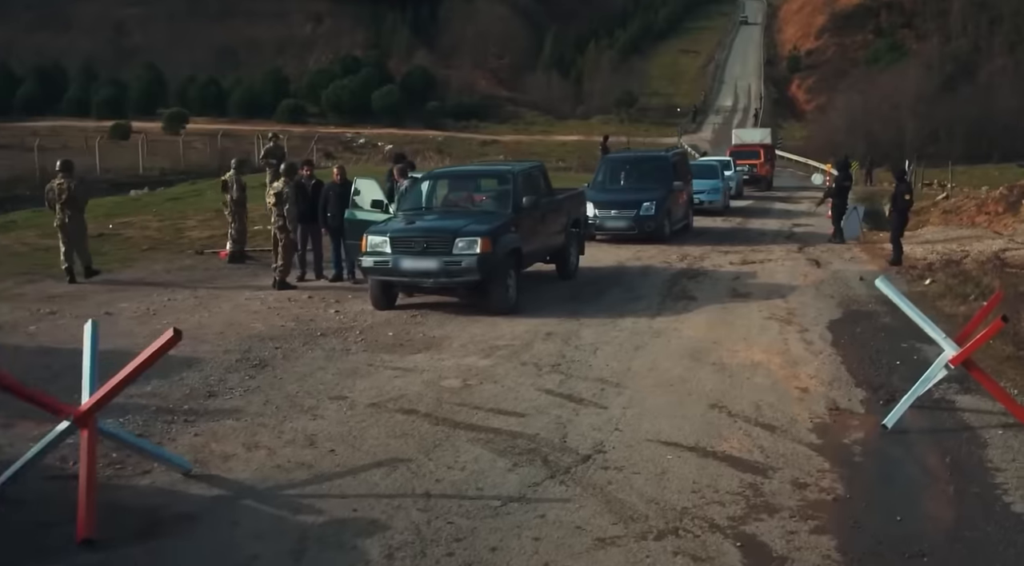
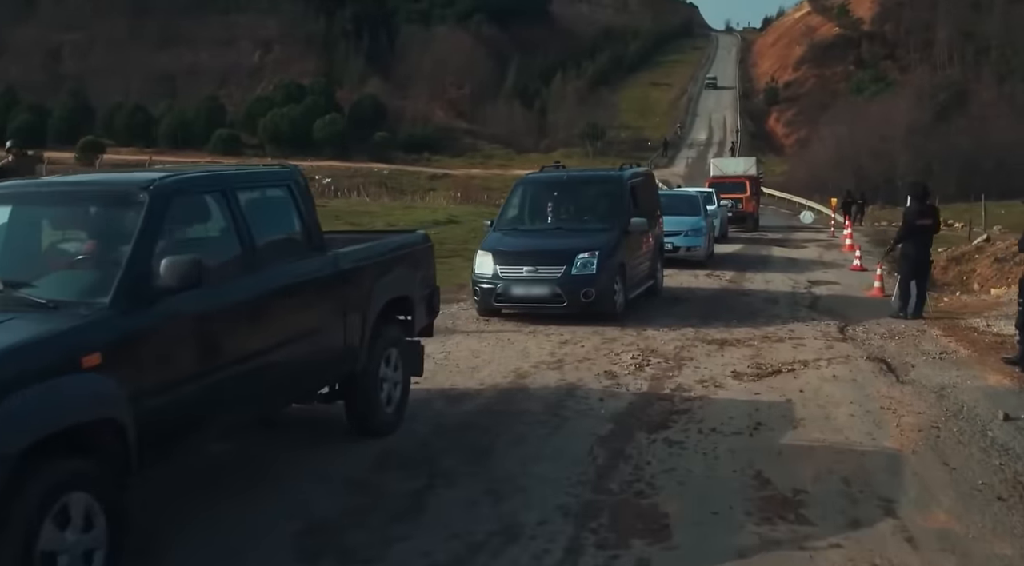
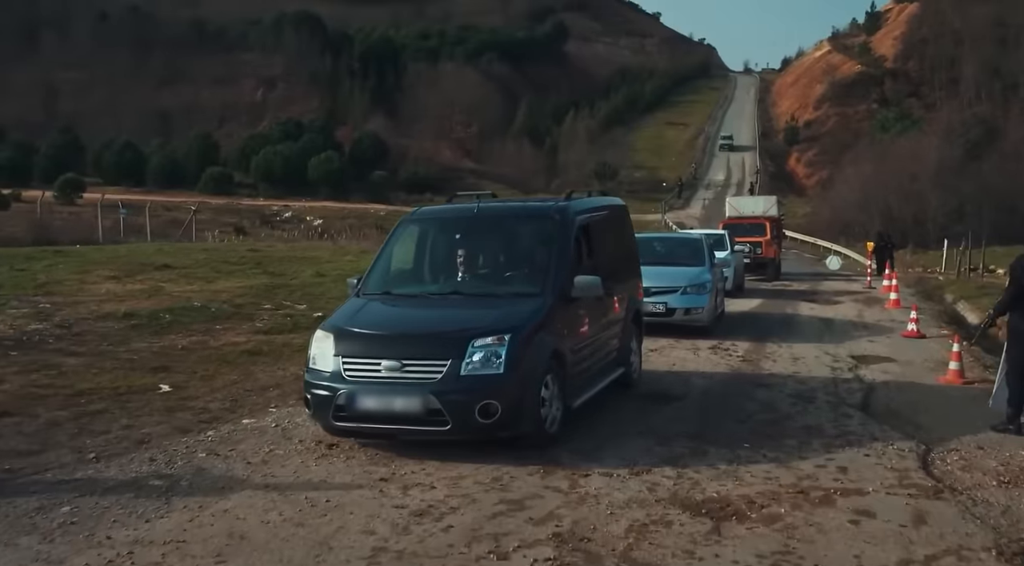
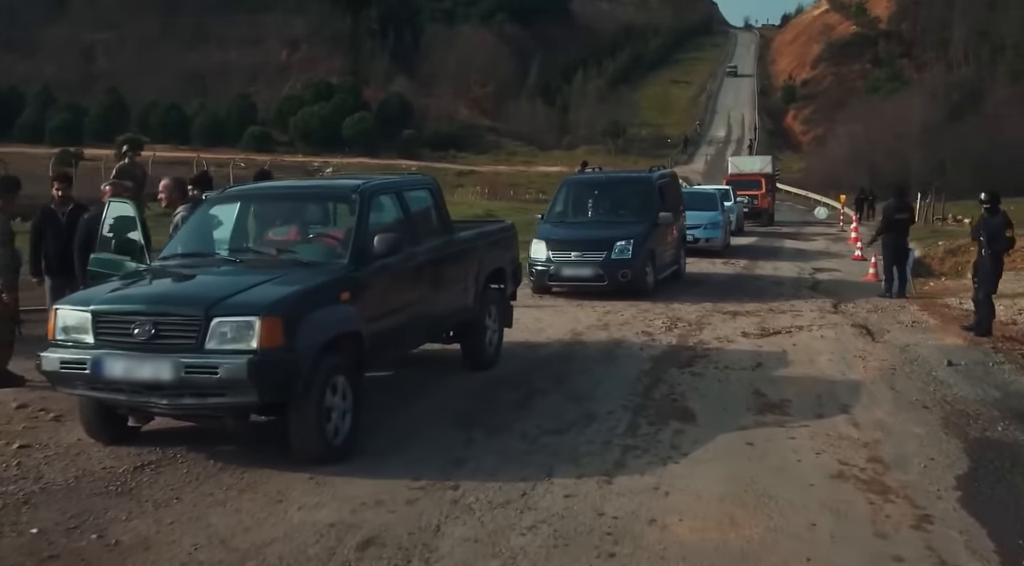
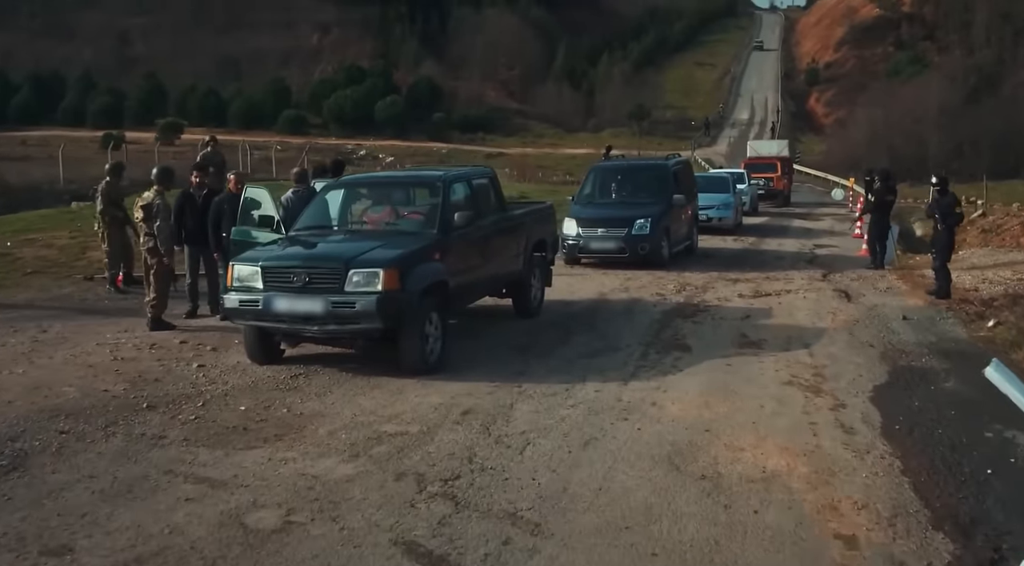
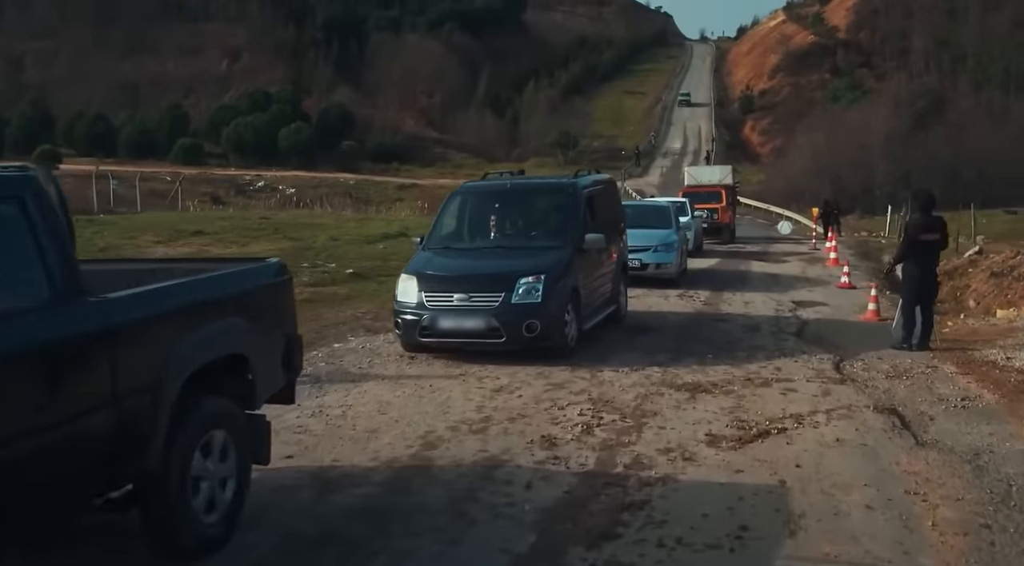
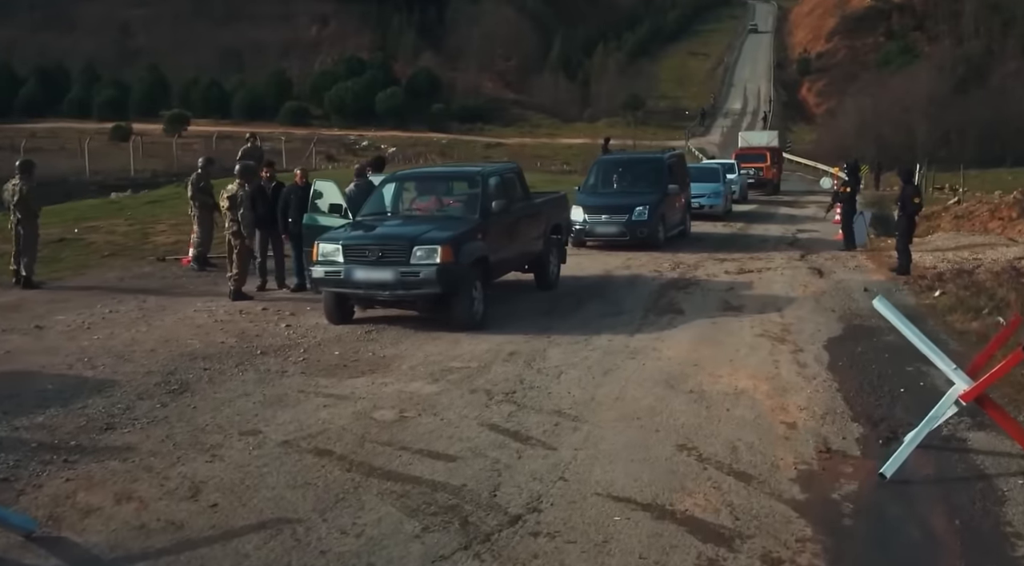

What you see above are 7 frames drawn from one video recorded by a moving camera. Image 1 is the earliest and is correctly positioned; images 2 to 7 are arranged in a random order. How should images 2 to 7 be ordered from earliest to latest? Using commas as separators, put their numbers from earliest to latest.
7, 5, 4, 2, 6, 3
